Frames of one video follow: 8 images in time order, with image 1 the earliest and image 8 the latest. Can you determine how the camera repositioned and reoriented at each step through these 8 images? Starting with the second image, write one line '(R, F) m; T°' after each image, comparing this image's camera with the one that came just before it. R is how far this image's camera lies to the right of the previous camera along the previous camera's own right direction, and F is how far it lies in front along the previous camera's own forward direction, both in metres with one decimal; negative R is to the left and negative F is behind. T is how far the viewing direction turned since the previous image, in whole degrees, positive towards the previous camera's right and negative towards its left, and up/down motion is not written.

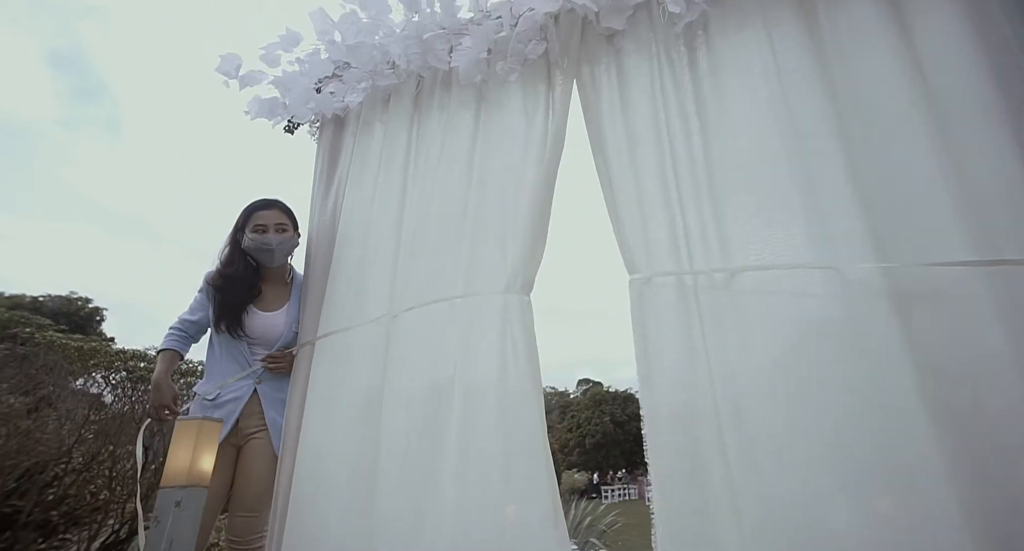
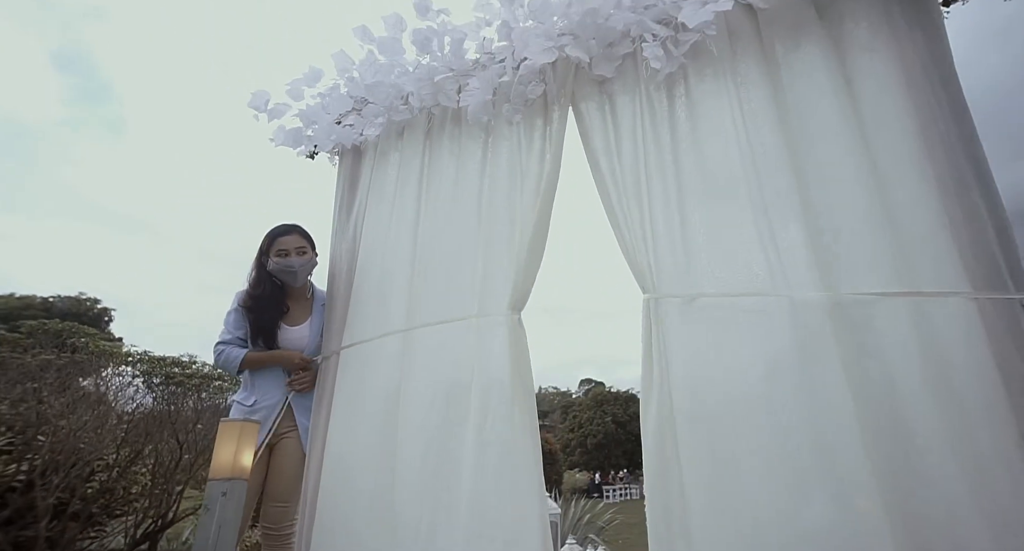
(0.0, -0.2) m; 0°
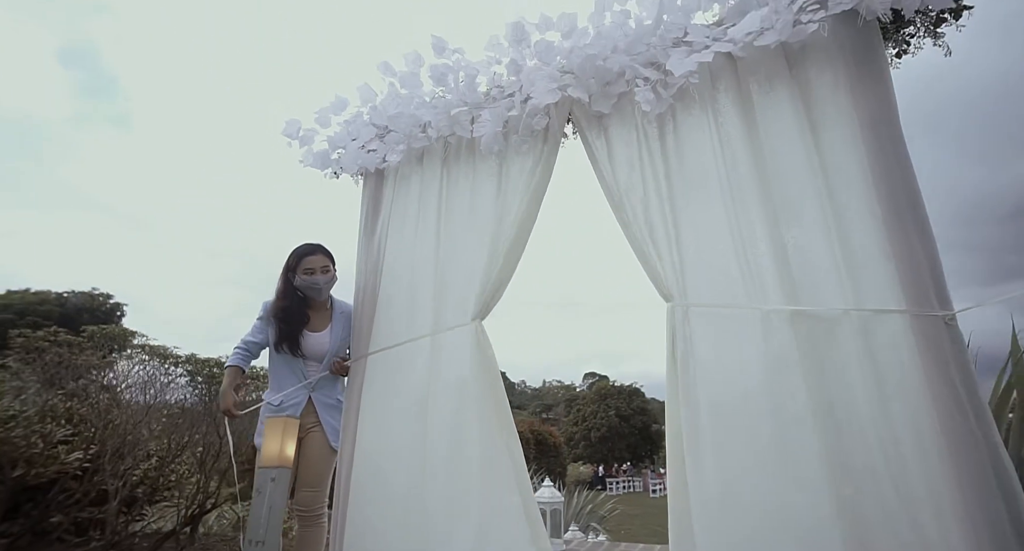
(0.0, -0.2) m; 0°
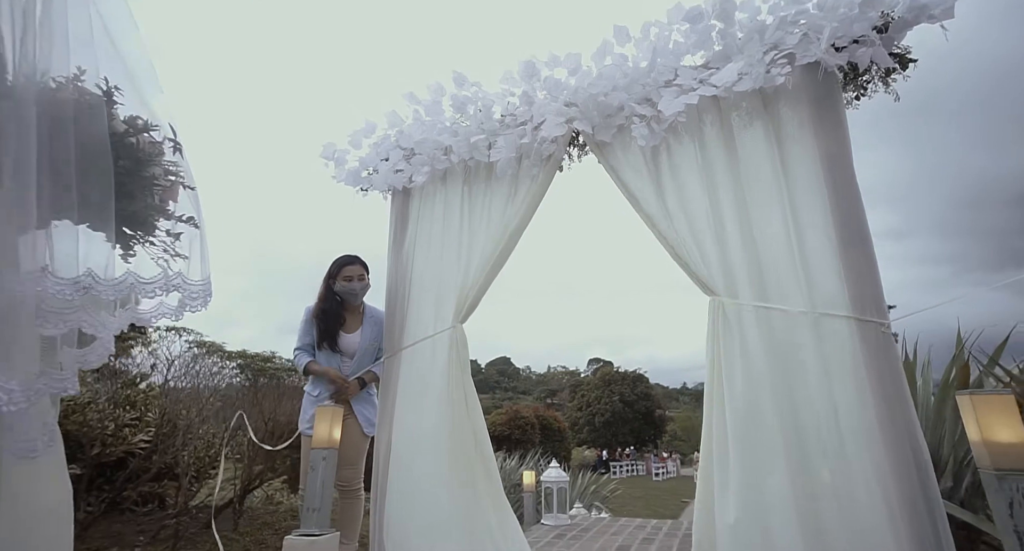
(0.0, -0.3) m; -1°
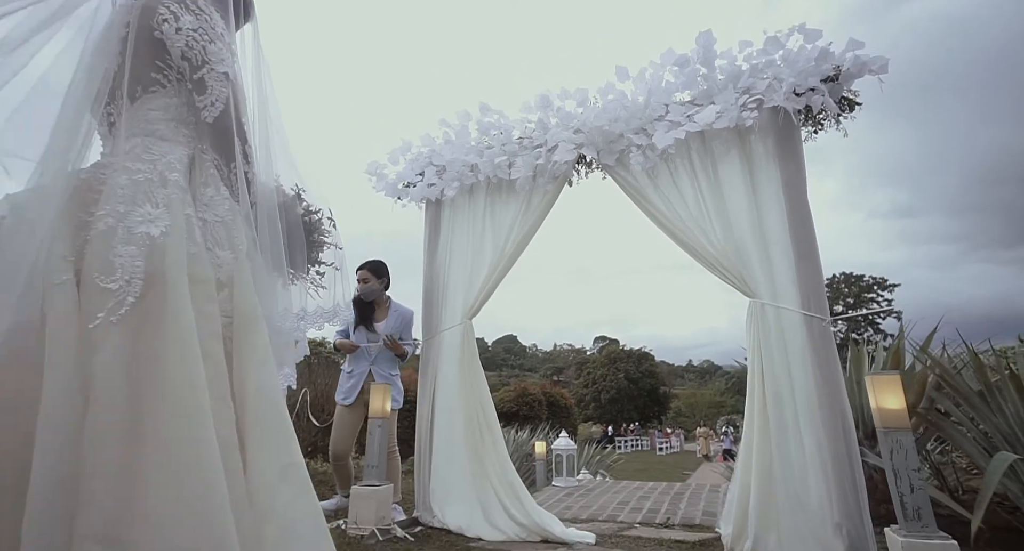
(-0.1, -0.5) m; -1°
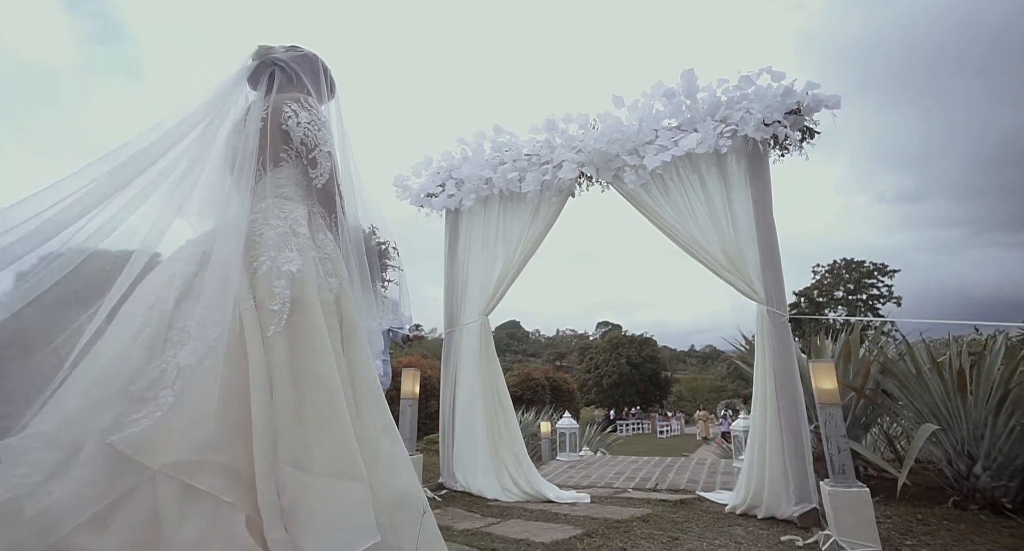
(-0.1, -0.4) m; 0°
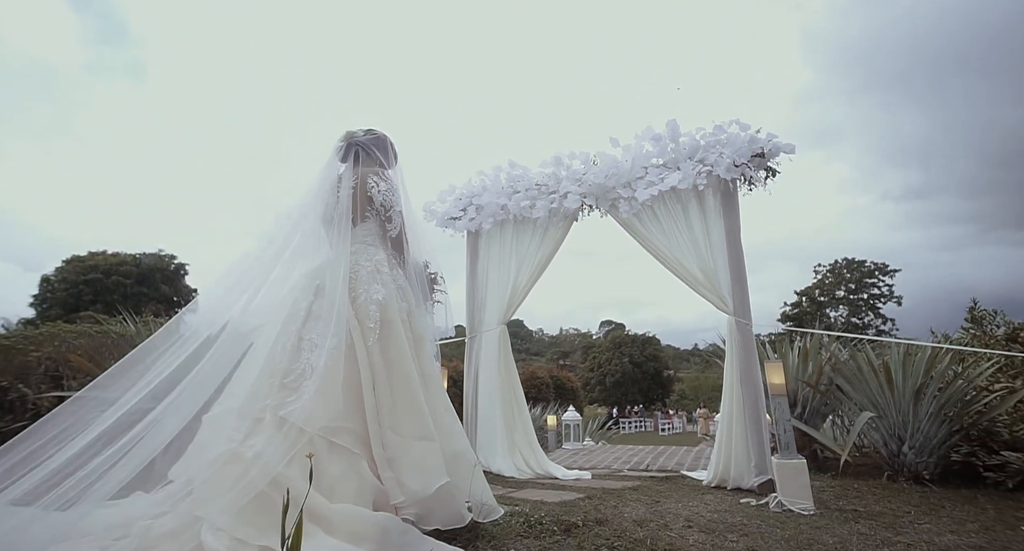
(-0.1, -0.6) m; 0°
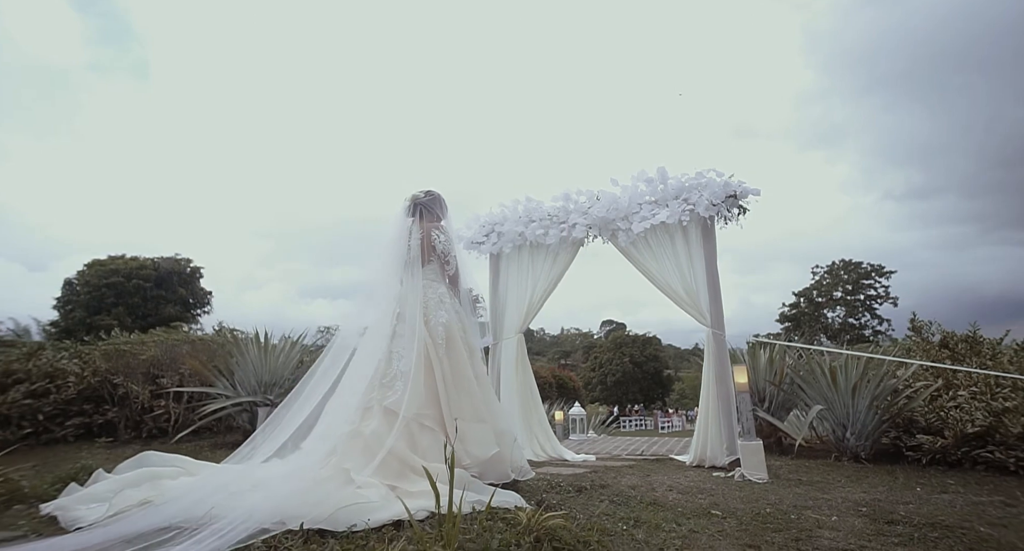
(-0.1, -0.7) m; 0°
